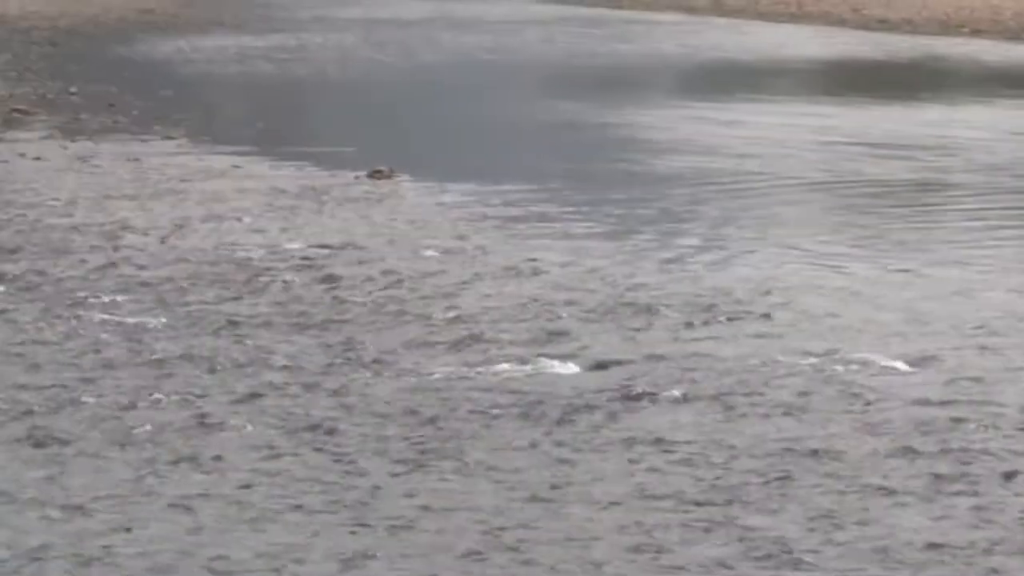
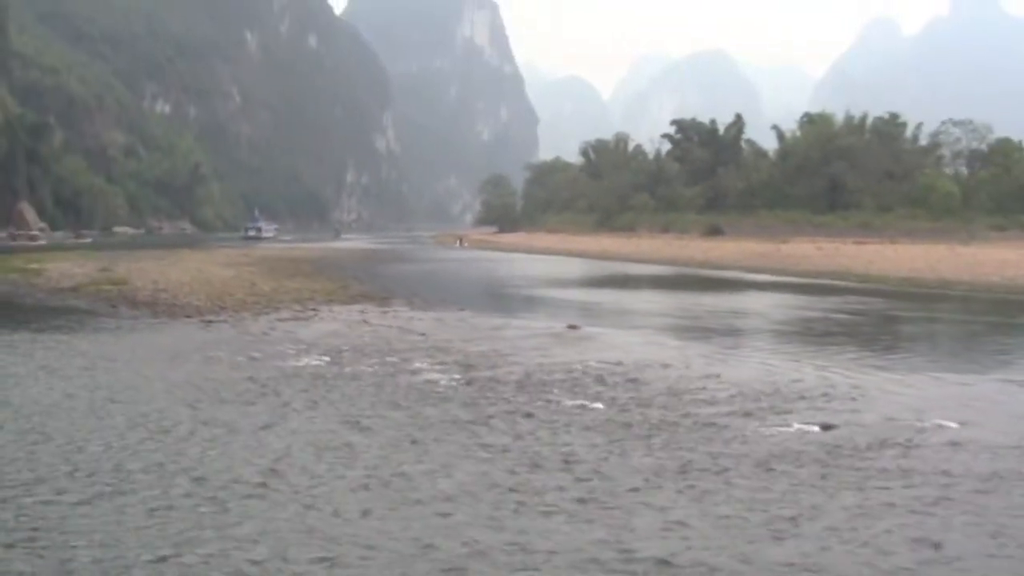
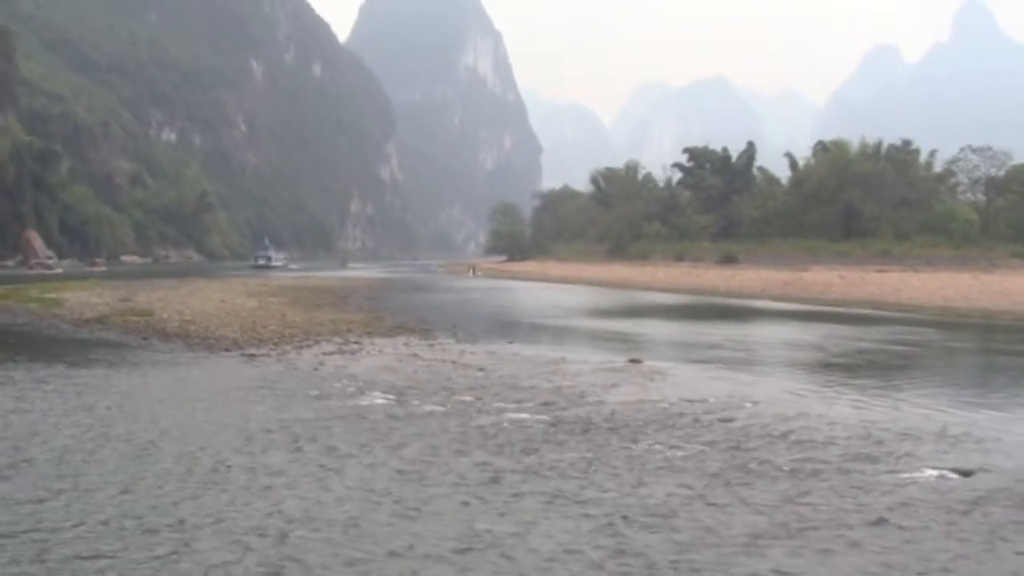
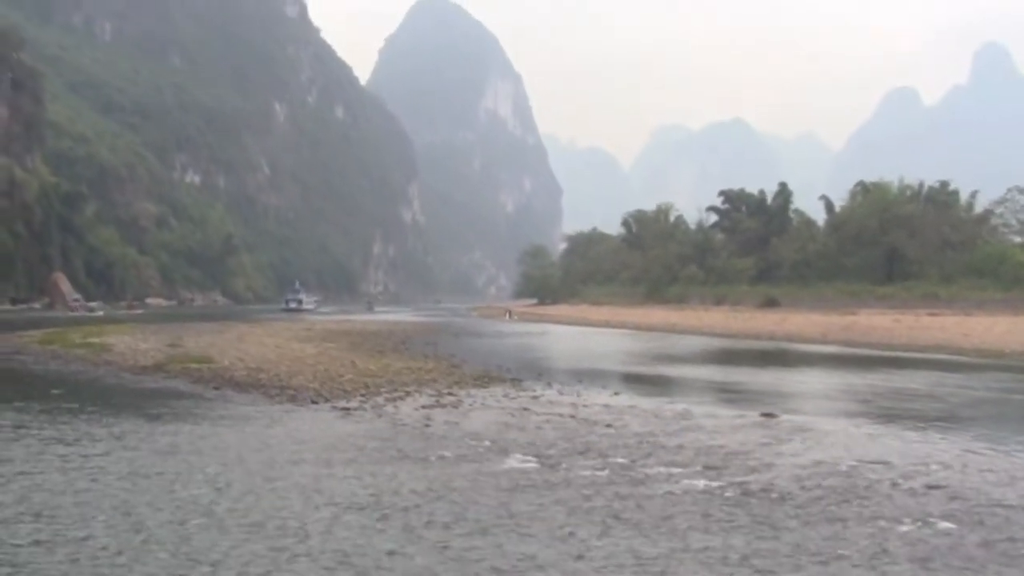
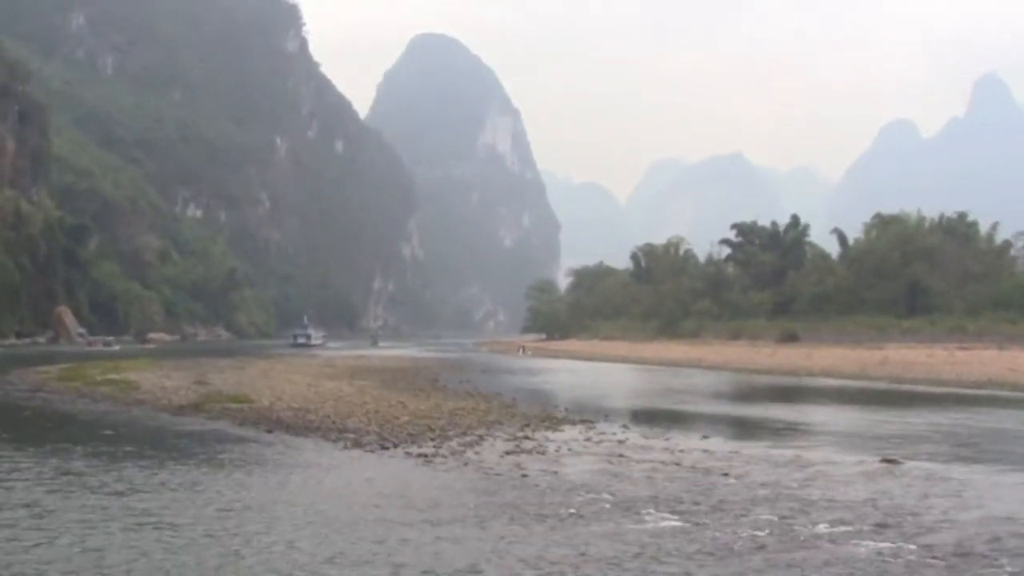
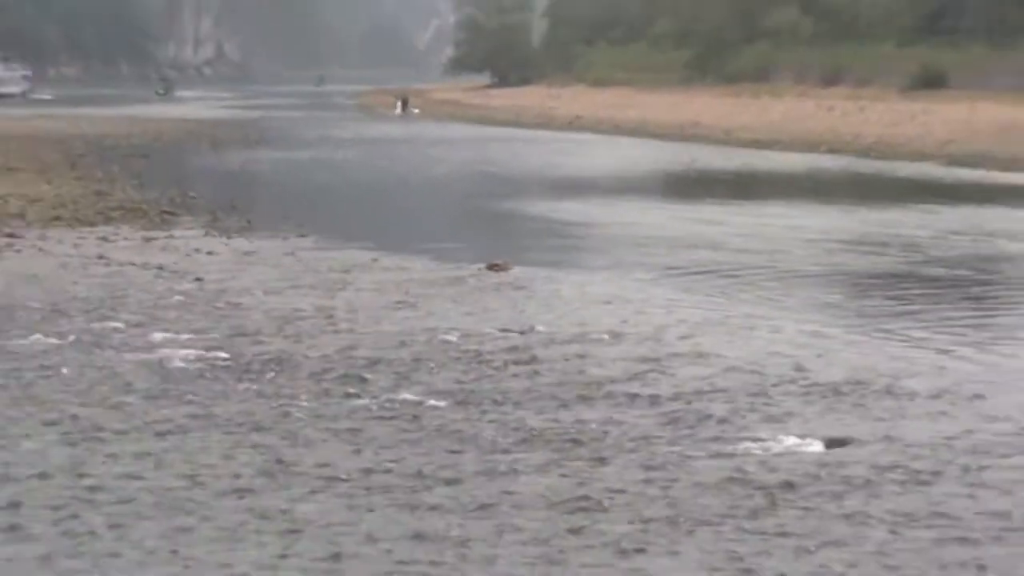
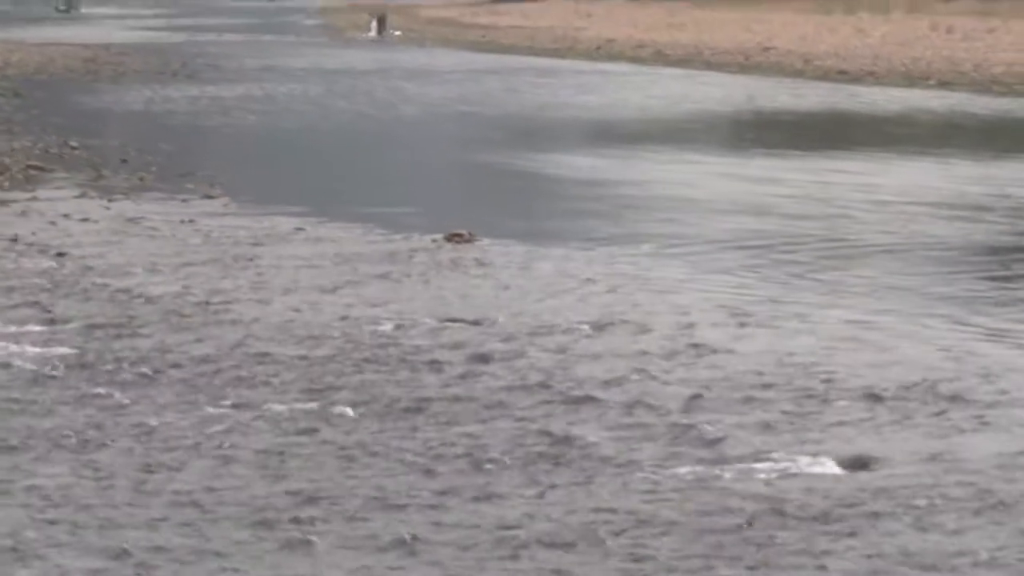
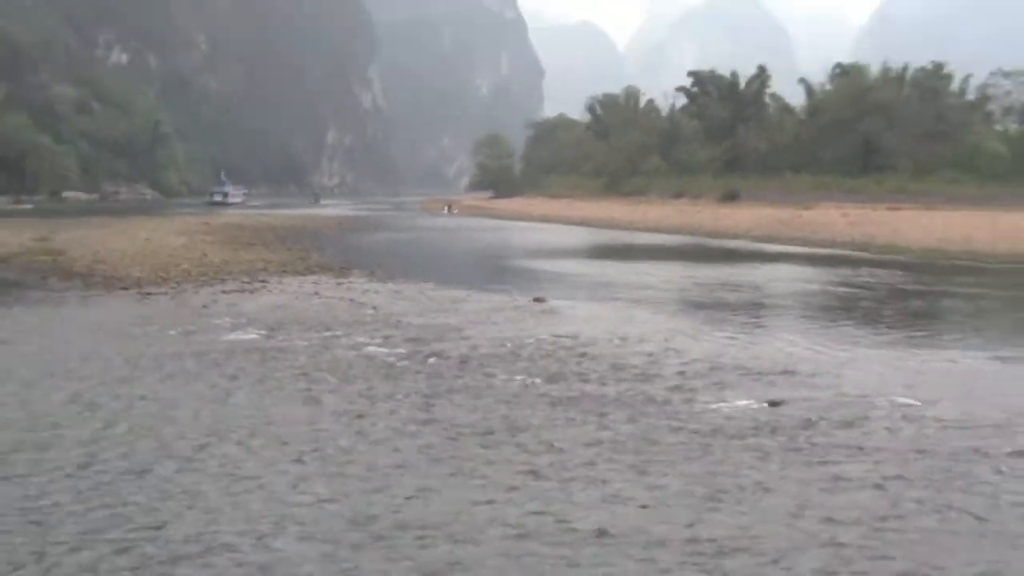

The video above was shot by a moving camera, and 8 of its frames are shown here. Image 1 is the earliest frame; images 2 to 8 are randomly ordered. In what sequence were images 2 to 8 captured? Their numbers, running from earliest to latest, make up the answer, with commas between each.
7, 6, 8, 2, 3, 4, 5
